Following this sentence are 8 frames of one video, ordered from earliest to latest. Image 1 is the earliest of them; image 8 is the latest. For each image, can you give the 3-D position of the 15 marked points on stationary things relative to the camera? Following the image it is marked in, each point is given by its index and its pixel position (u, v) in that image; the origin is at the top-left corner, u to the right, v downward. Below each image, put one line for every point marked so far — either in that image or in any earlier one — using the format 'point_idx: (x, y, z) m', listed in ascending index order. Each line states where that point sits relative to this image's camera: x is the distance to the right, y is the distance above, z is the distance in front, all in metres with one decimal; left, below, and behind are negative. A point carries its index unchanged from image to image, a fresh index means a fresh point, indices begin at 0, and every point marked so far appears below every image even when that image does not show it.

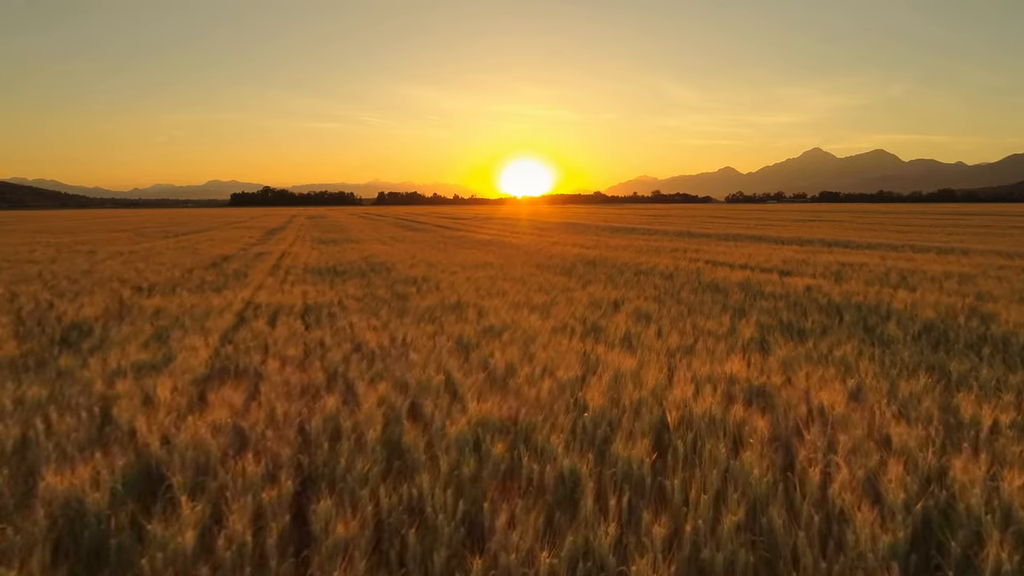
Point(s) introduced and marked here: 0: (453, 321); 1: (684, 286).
0: (-0.7, -0.4, +5.6) m
1: (+2.6, 0.0, +8.0) m
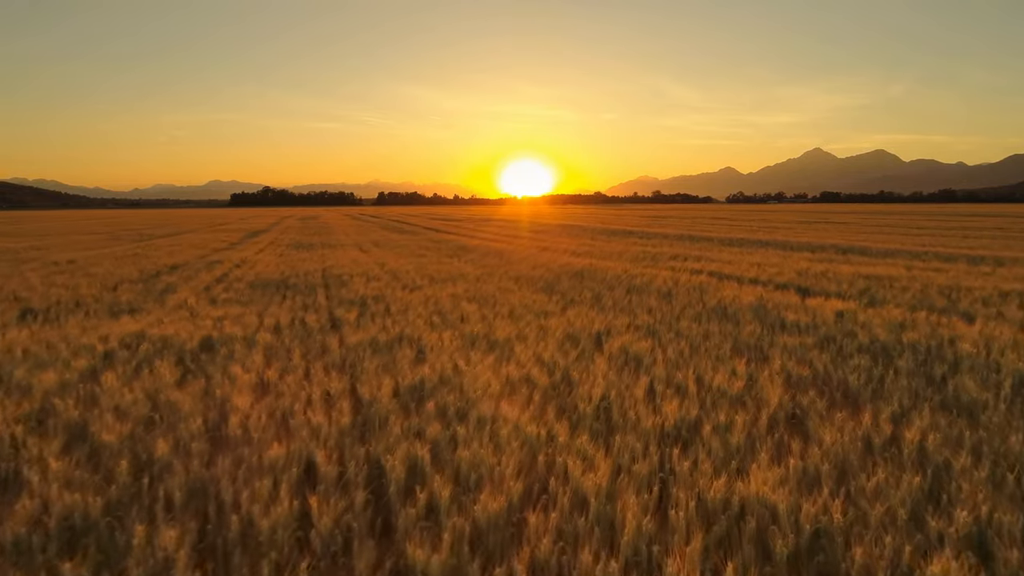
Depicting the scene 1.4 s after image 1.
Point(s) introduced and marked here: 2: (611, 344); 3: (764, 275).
0: (-1.2, -0.7, +4.2) m
1: (+2.2, -0.3, +6.5) m
2: (+1.0, -0.6, +5.2) m
3: (+4.7, +0.2, +9.8) m
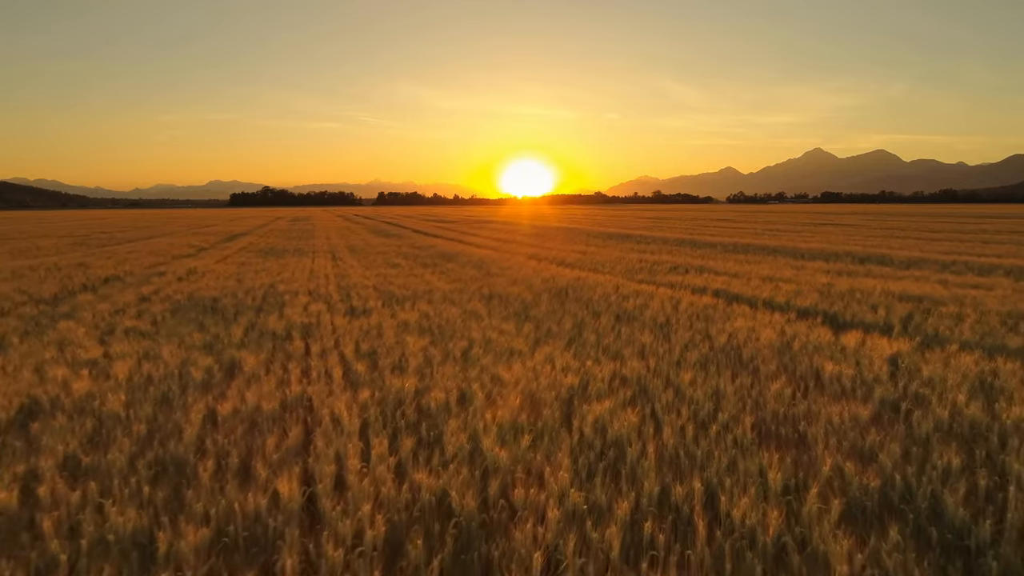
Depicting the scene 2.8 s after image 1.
0: (-1.6, -1.1, +2.7) m
1: (+1.7, -0.7, +5.0) m
2: (+0.5, -0.9, +3.7) m
3: (+4.3, -0.1, +8.3) m
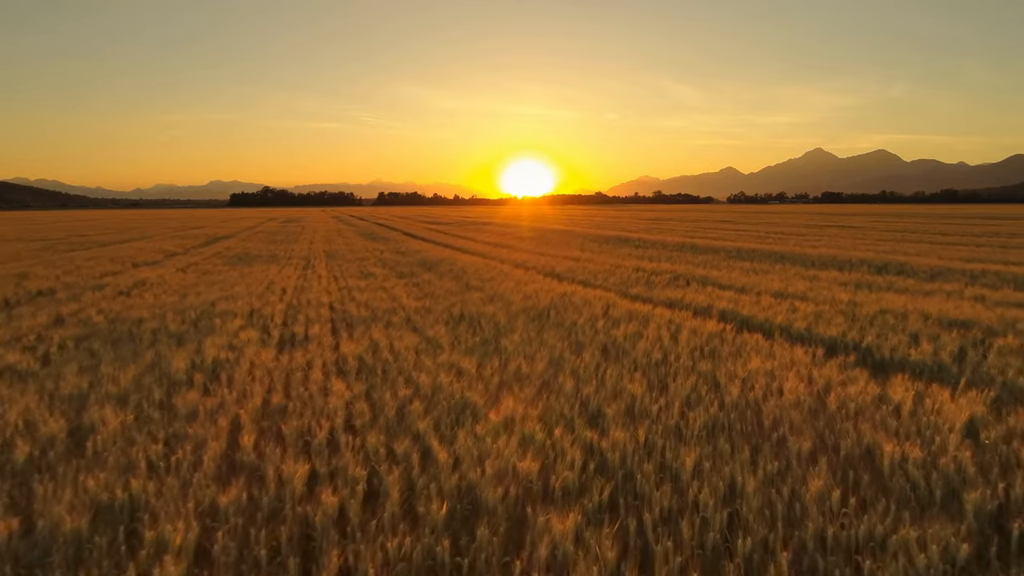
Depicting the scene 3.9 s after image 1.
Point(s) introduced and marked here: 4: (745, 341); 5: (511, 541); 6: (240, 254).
0: (-2.0, -1.4, +1.5) m
1: (+1.3, -1.0, +3.8) m
2: (+0.1, -1.2, +2.5) m
3: (+3.9, -0.4, +7.0) m
4: (+2.6, -0.6, +5.9) m
5: (0.0, -1.2, +2.7) m
6: (-10.2, +1.3, +19.3) m
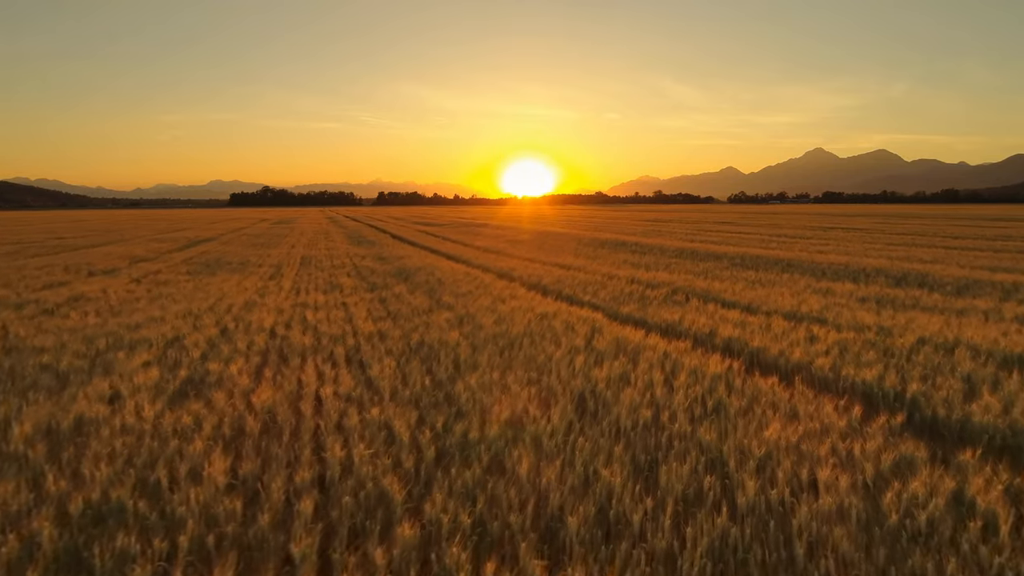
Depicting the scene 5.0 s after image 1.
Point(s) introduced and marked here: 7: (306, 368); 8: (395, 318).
0: (-2.5, -1.7, +0.3) m
1: (+0.9, -1.3, +2.6) m
2: (-0.3, -1.6, +1.3) m
3: (+3.4, -0.7, +5.9) m
4: (+2.2, -0.9, +4.7) m
5: (-0.4, -1.6, +1.5) m
6: (-10.6, +1.0, +18.1) m
7: (-2.3, -0.9, +5.8) m
8: (-1.9, -0.5, +8.3) m
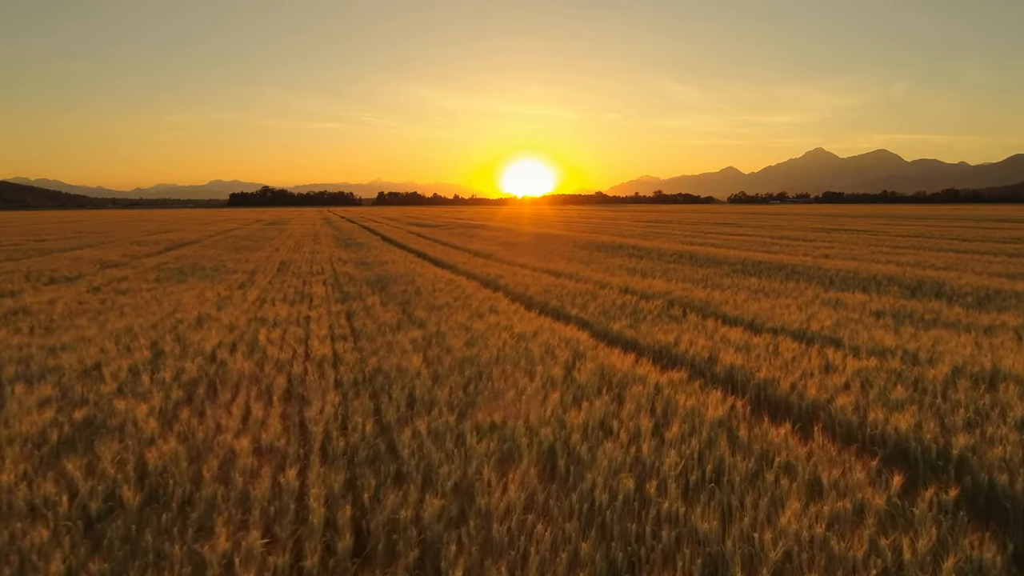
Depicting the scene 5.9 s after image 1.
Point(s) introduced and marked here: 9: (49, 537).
0: (-2.8, -1.9, -0.6) m
1: (+0.5, -1.5, +1.7) m
2: (-0.7, -1.8, +0.4) m
3: (+3.1, -0.9, +5.0) m
4: (+1.9, -1.1, +3.8) m
5: (-0.8, -1.8, +0.6) m
6: (-10.9, +0.7, +17.2) m
7: (-2.7, -1.1, +5.0) m
8: (-2.2, -0.7, +7.4) m
9: (-2.6, -1.4, +3.0) m
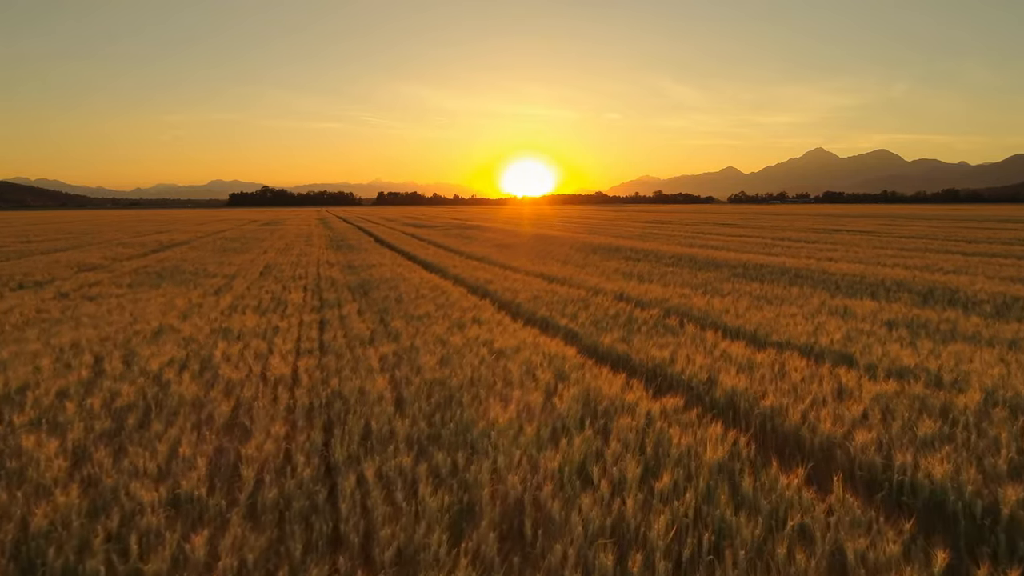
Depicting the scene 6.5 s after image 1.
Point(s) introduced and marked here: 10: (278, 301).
0: (-3.0, -2.1, -1.2) m
1: (+0.3, -1.6, +1.1) m
2: (-0.9, -1.9, -0.2) m
3: (+2.8, -1.1, +4.3) m
4: (+1.6, -1.3, +3.2) m
5: (-1.0, -1.9, 0.0) m
6: (-11.2, +0.6, +16.6) m
7: (-2.9, -1.3, +4.3) m
8: (-2.5, -0.8, +6.8) m
9: (-2.9, -1.5, +2.4) m
10: (-4.9, -0.3, +10.9) m
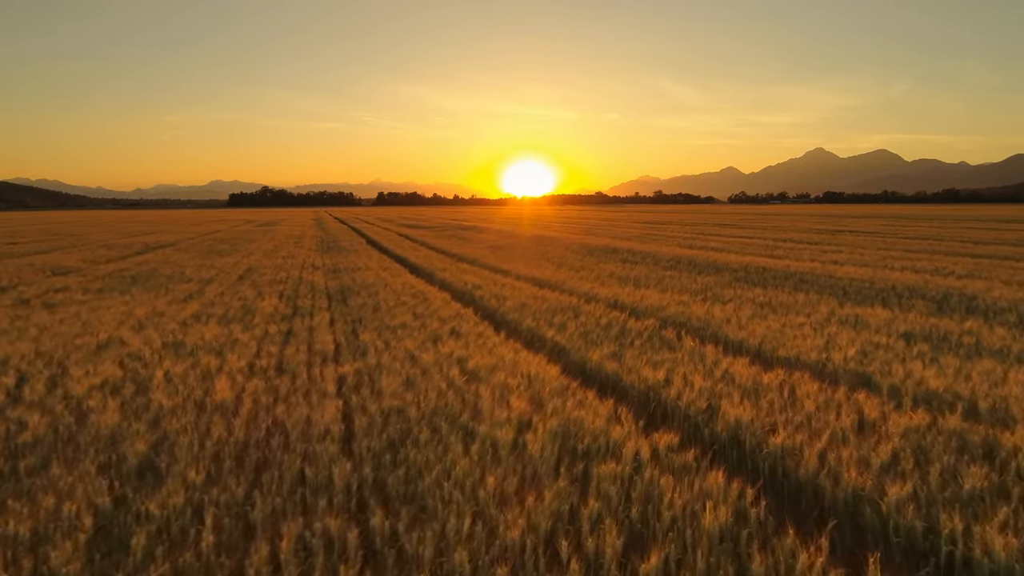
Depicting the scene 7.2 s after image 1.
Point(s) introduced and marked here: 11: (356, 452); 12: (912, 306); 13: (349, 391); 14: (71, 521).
0: (-3.3, -2.2, -1.9) m
1: (0.0, -1.8, +0.4) m
2: (-1.2, -2.0, -1.0) m
3: (+2.6, -1.2, +3.6) m
4: (+1.4, -1.4, +2.4) m
5: (-1.3, -2.0, -0.7) m
6: (-11.5, +0.5, +15.9) m
7: (-3.2, -1.4, +3.6) m
8: (-2.7, -1.0, +6.1) m
9: (-3.1, -1.7, +1.7) m
10: (-5.1, -0.4, +10.2) m
11: (-1.1, -1.2, +4.1) m
12: (+7.3, -0.3, +9.6) m
13: (-1.6, -1.0, +5.3) m
14: (-2.7, -1.4, +3.3) m
